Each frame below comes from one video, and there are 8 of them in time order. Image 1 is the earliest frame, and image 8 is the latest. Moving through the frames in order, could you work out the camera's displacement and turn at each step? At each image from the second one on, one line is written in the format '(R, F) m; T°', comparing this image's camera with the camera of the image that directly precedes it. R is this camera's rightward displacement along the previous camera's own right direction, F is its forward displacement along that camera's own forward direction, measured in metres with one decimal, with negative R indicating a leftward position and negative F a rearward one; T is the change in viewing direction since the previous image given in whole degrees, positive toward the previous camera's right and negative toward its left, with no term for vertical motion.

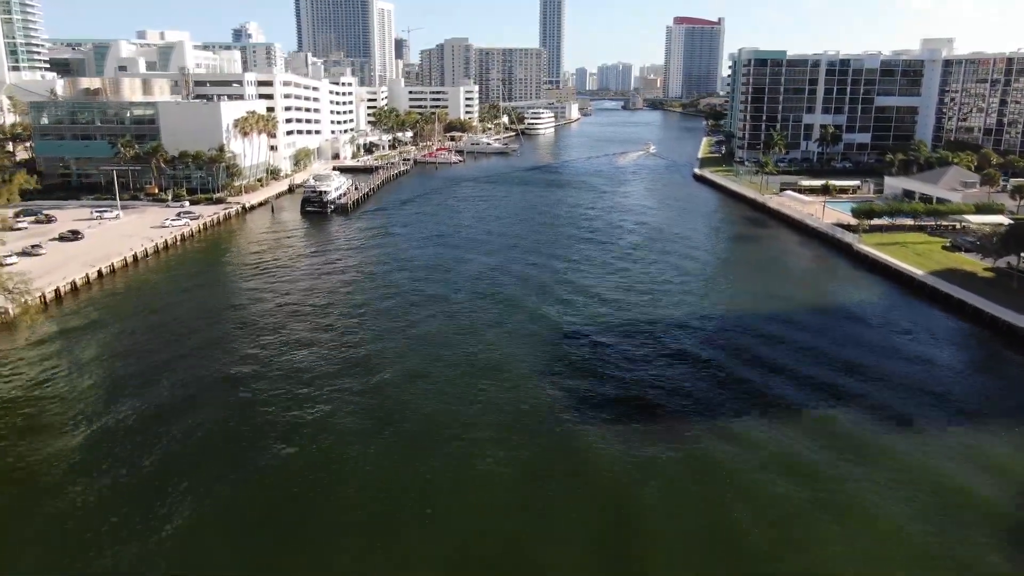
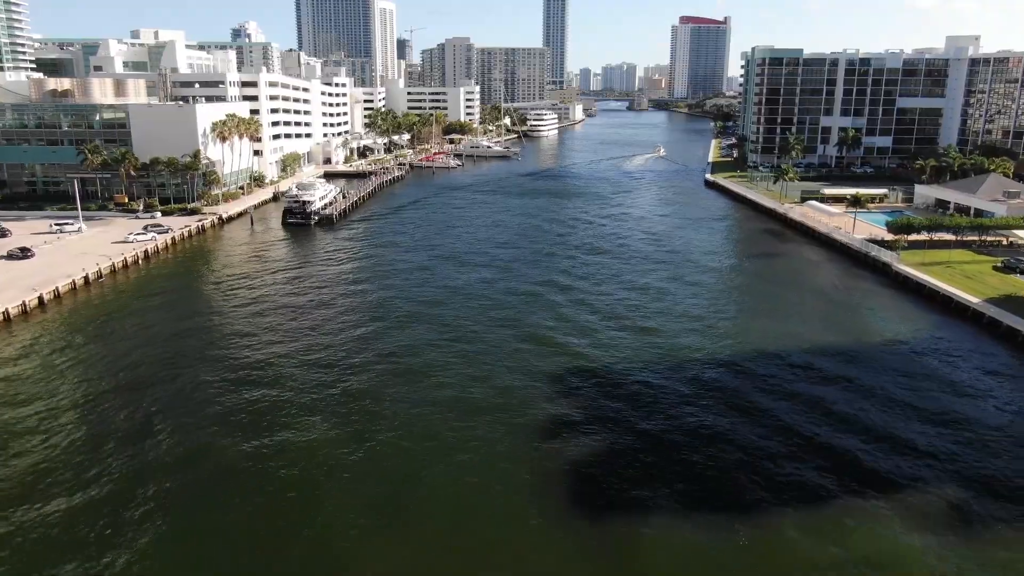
(+0.4, +5.9) m; 0°
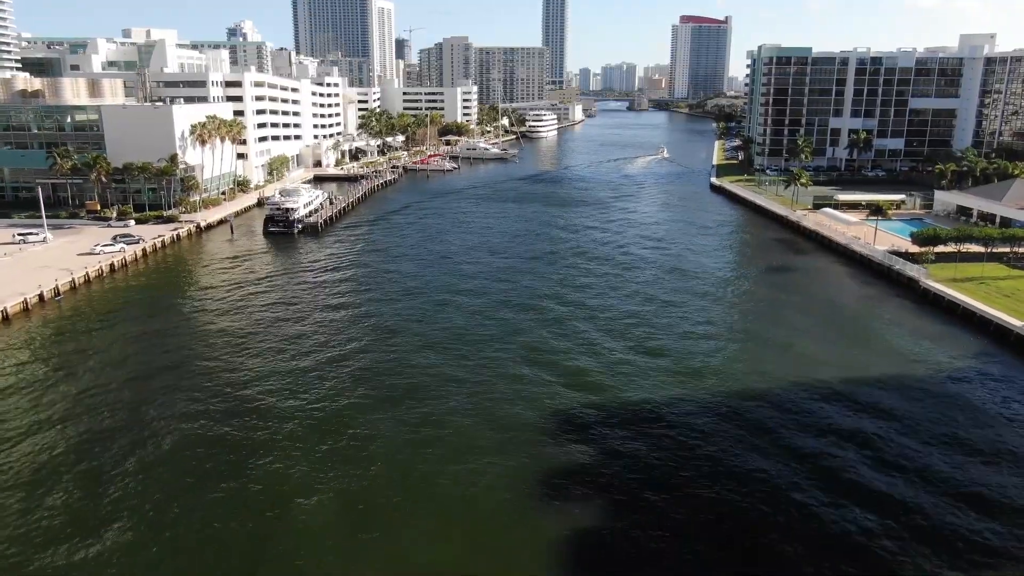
(+0.3, +4.1) m; 0°
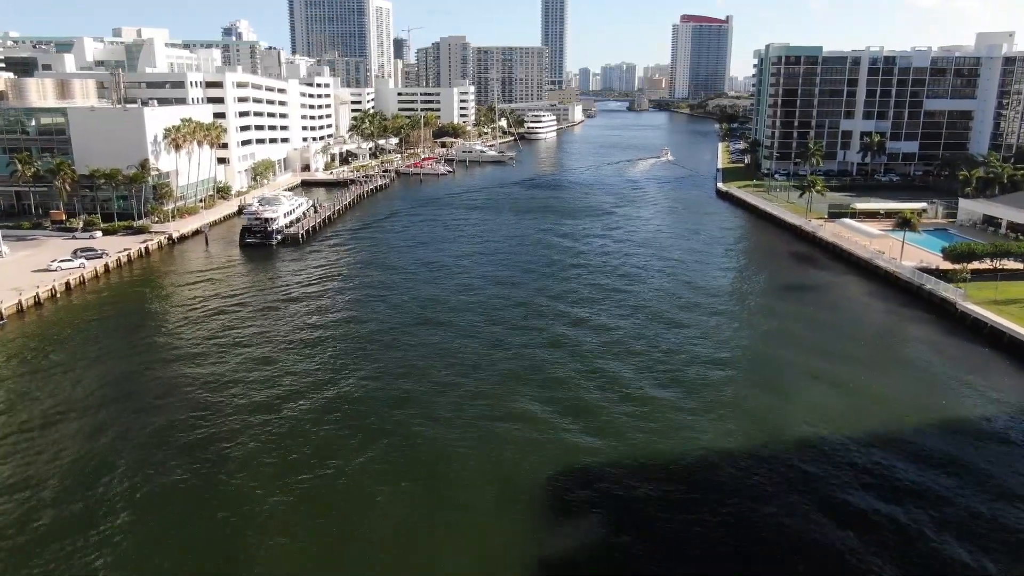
(+0.3, +4.5) m; 0°
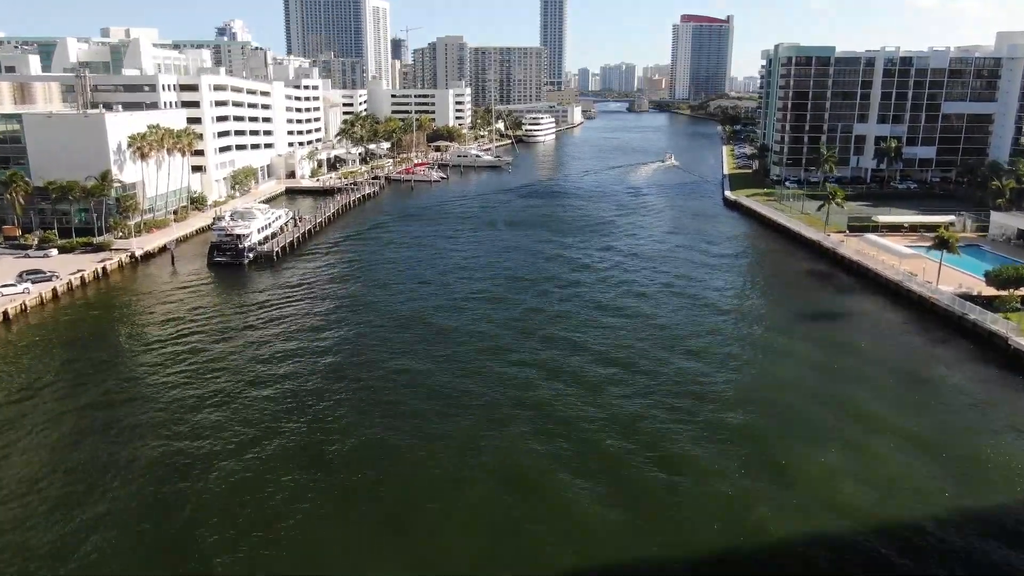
(+0.4, +5.1) m; 0°
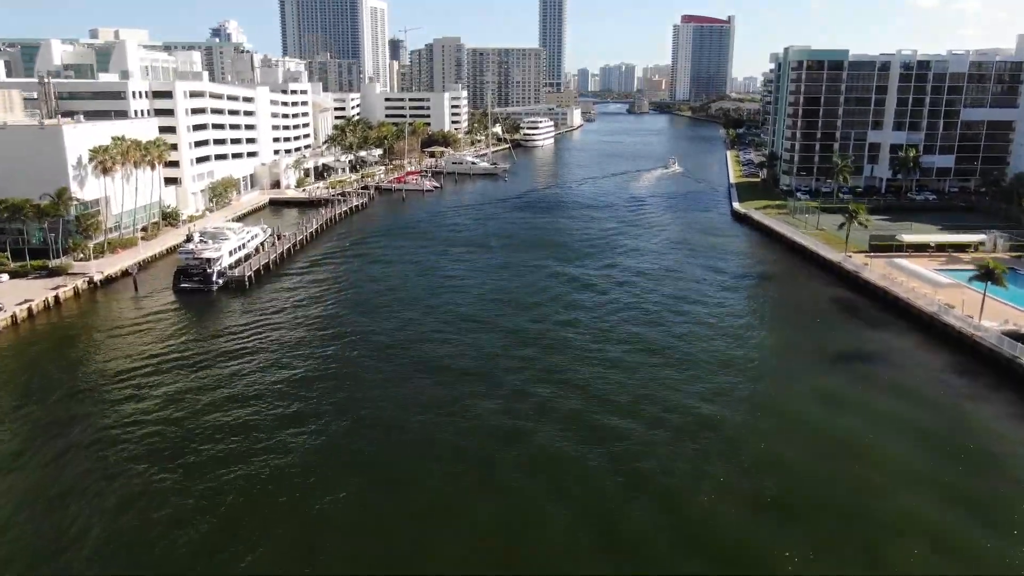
(+0.4, +4.7) m; 0°
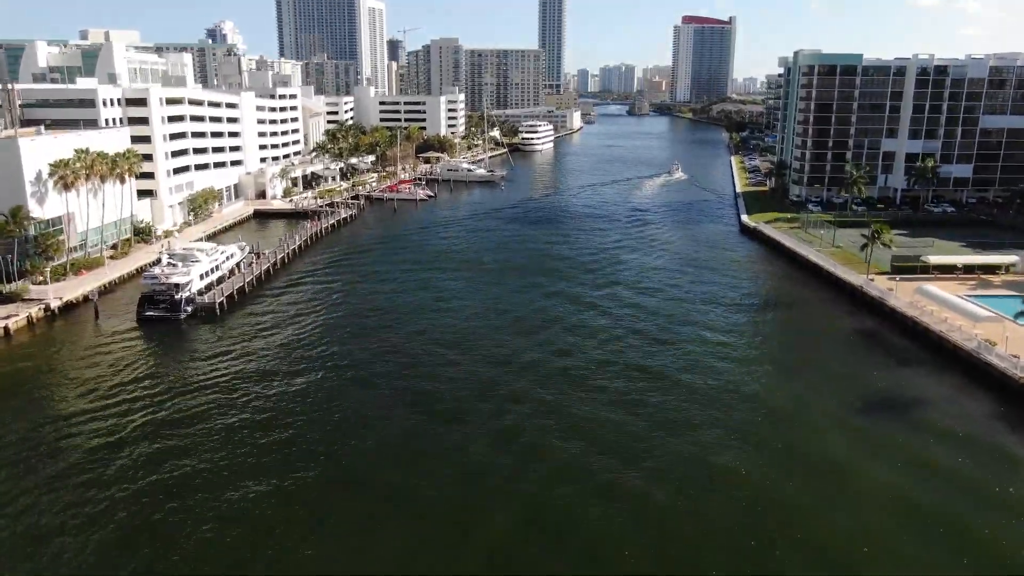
(+0.3, +4.2) m; 0°
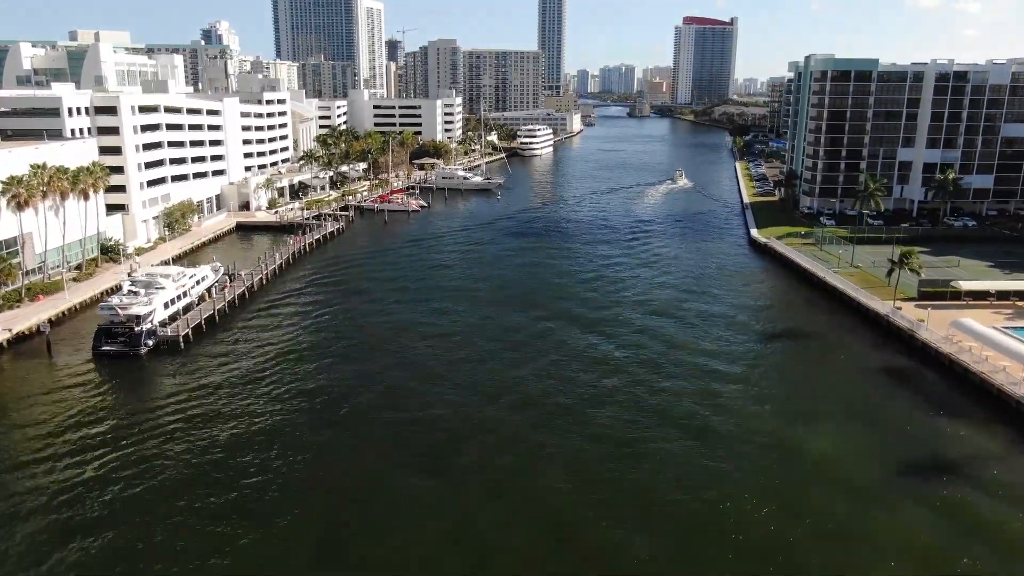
(+0.3, +4.3) m; 0°
